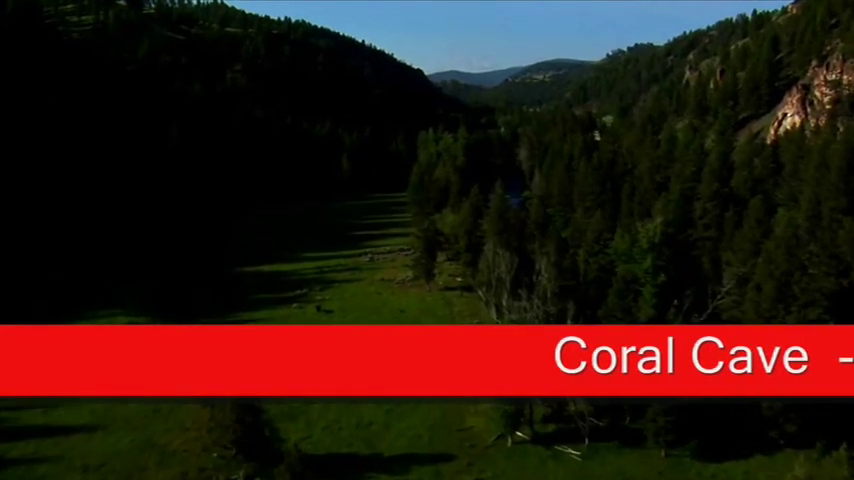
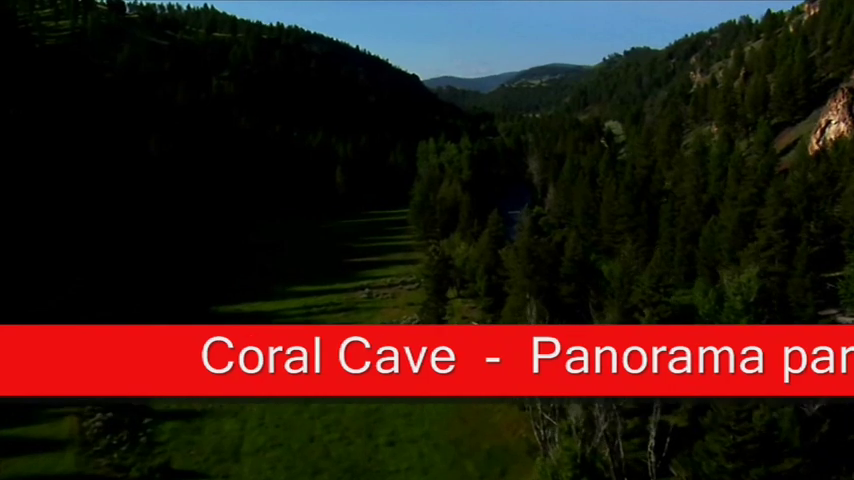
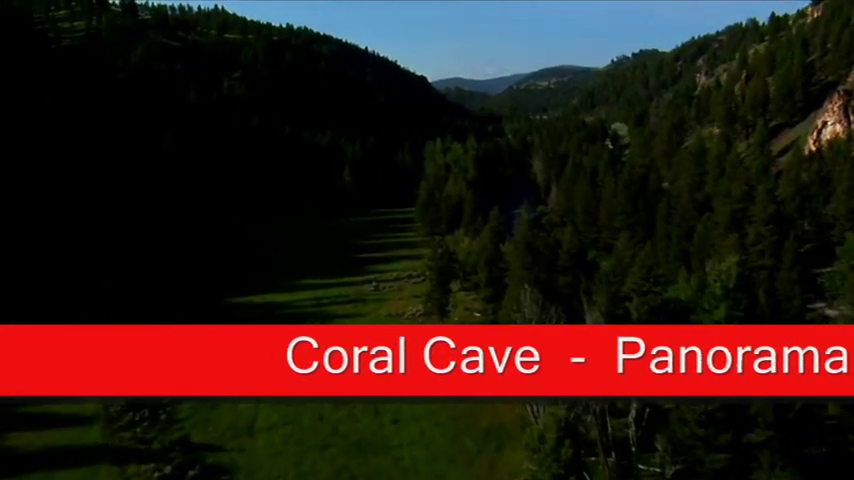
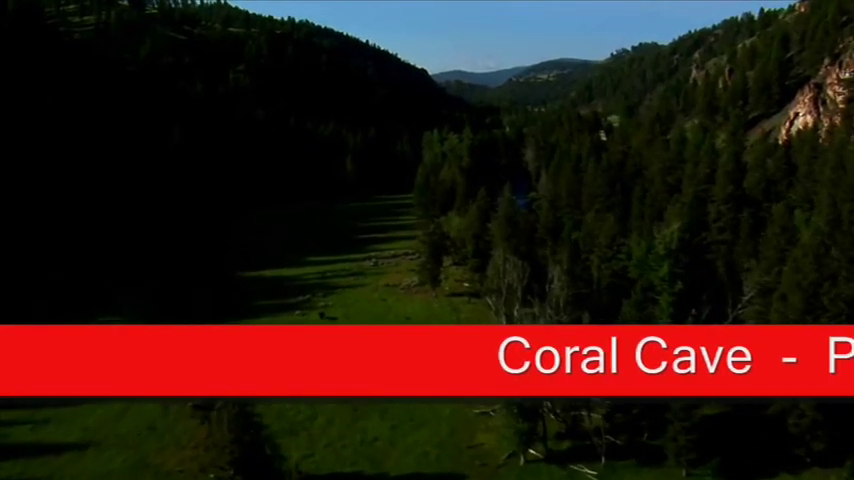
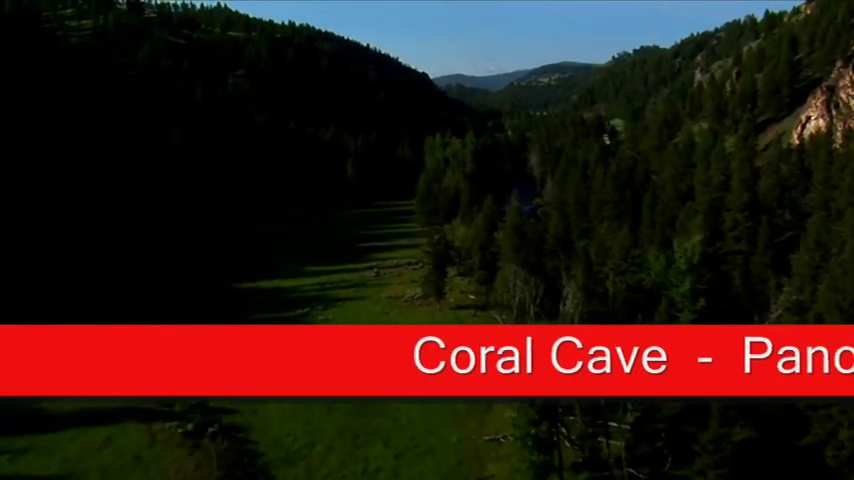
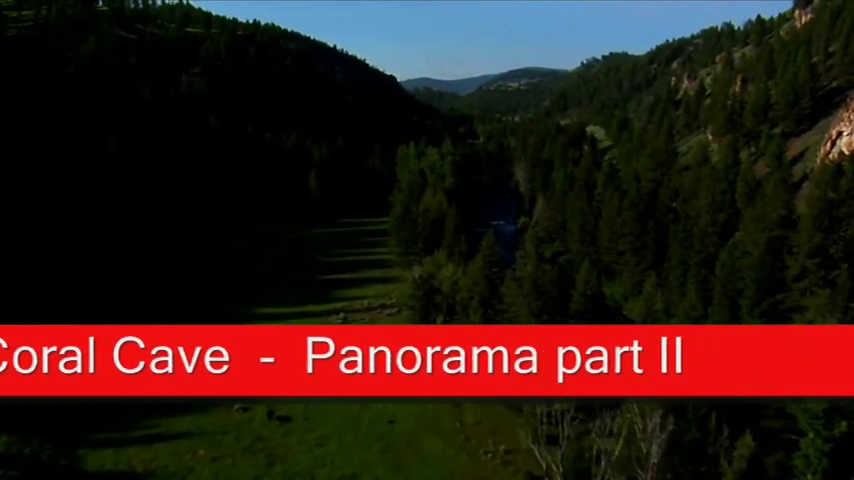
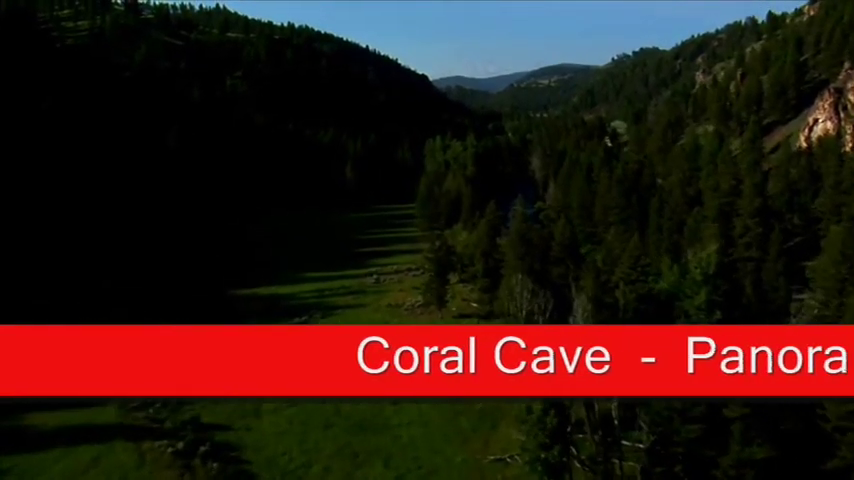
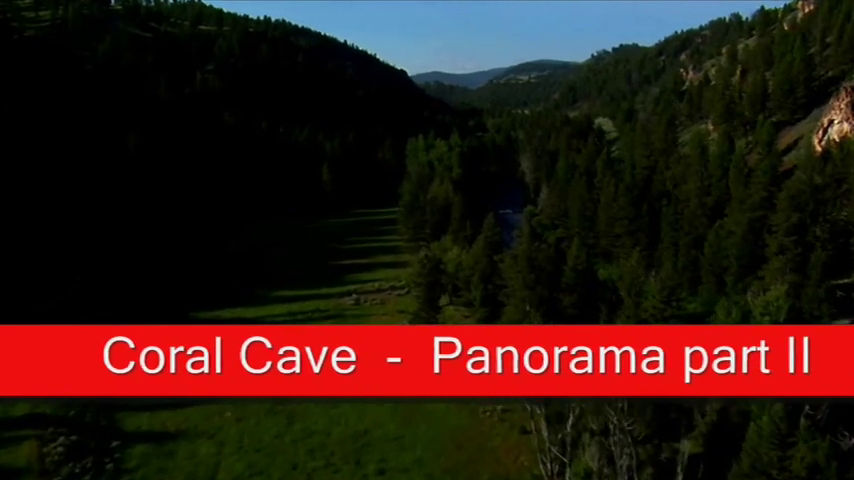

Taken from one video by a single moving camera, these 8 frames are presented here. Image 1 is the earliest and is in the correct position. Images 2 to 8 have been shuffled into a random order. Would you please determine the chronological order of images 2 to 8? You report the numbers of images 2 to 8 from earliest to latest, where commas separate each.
4, 5, 7, 3, 2, 8, 6
